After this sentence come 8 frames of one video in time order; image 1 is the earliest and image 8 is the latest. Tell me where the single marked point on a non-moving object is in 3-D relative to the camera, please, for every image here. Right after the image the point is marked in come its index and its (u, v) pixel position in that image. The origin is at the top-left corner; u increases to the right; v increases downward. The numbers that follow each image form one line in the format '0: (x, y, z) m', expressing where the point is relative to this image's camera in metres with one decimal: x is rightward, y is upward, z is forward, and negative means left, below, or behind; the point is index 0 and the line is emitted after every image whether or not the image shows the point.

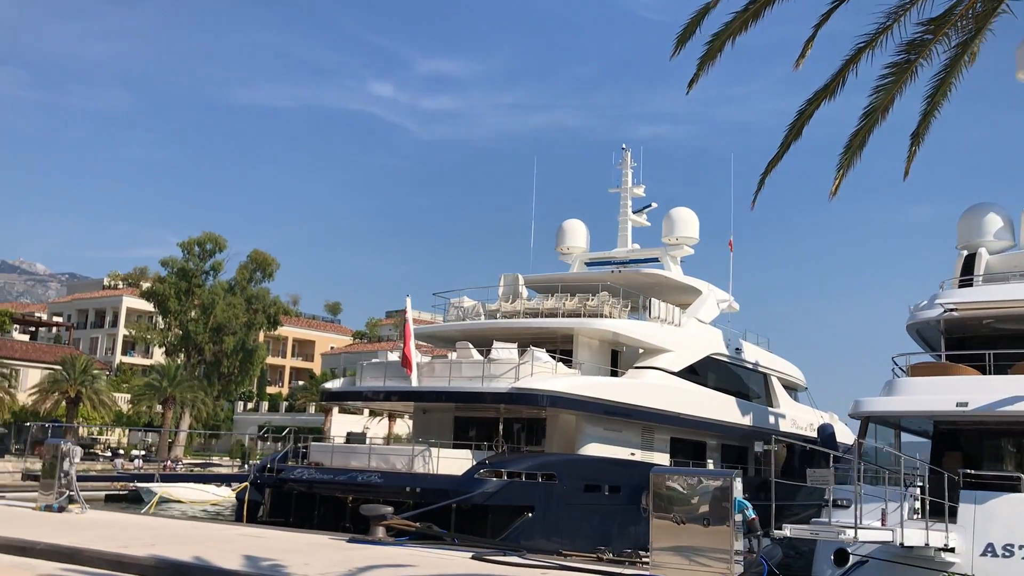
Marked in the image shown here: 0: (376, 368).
0: (-2.6, -1.6, +19.2) m
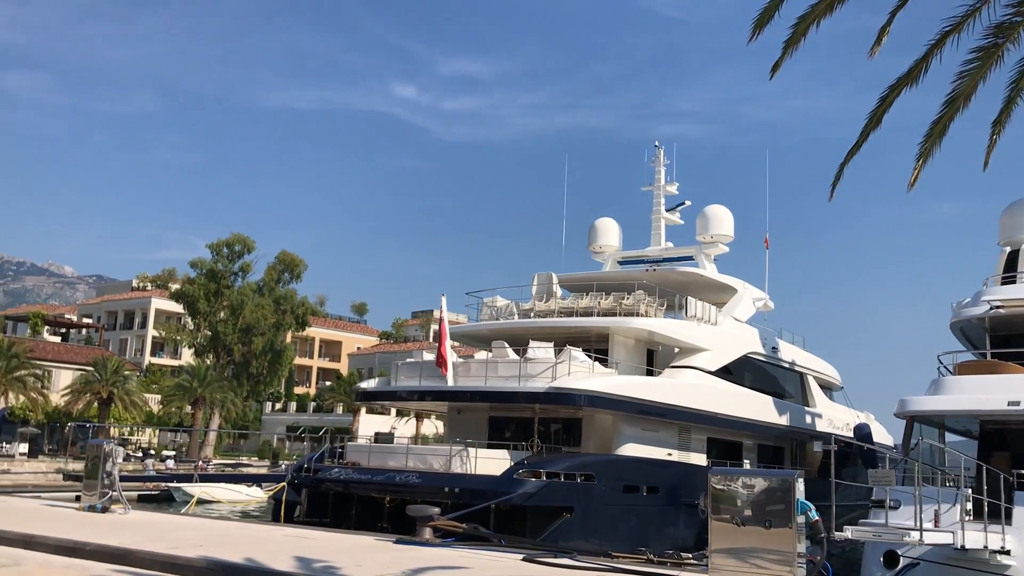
0: (-1.9, -1.6, +19.1) m
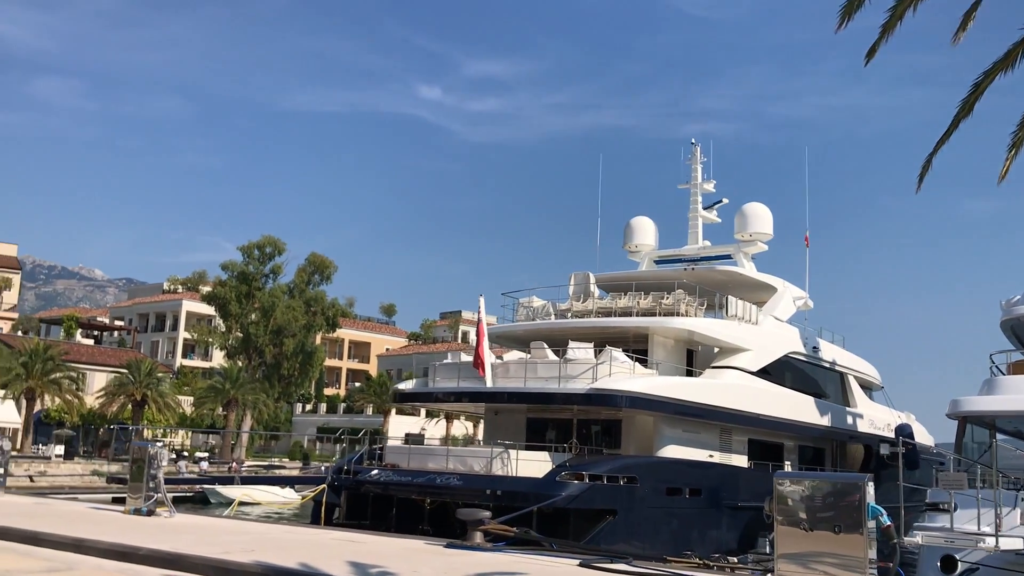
0: (-1.2, -1.6, +19.0) m
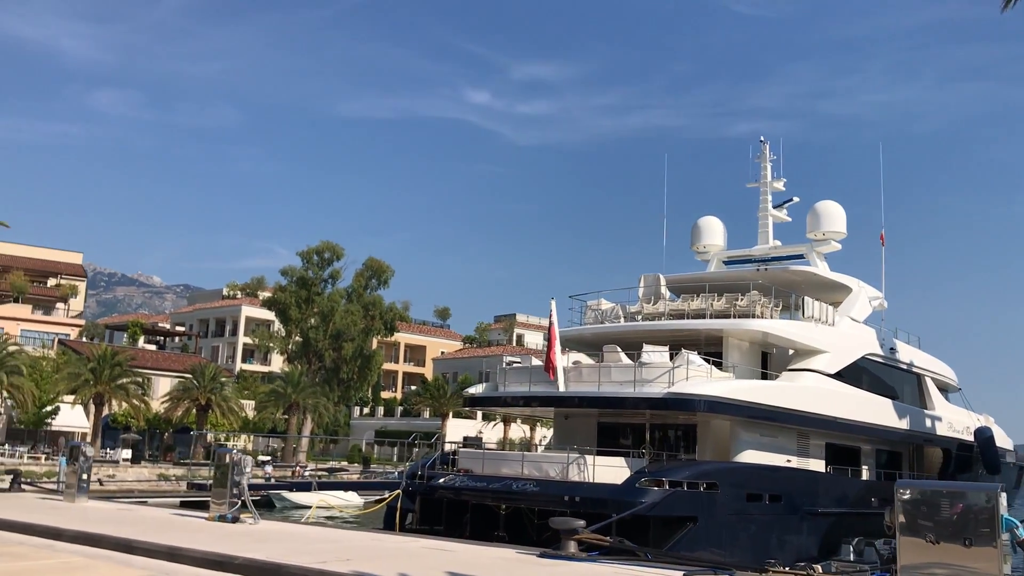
0: (+0.2, -1.6, +18.8) m
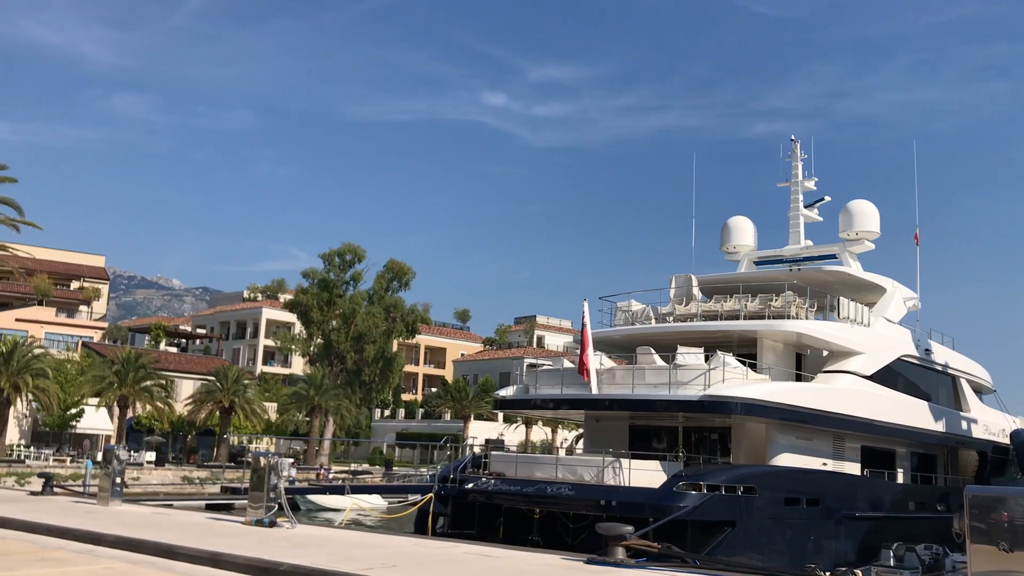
0: (+0.8, -1.7, +18.6) m
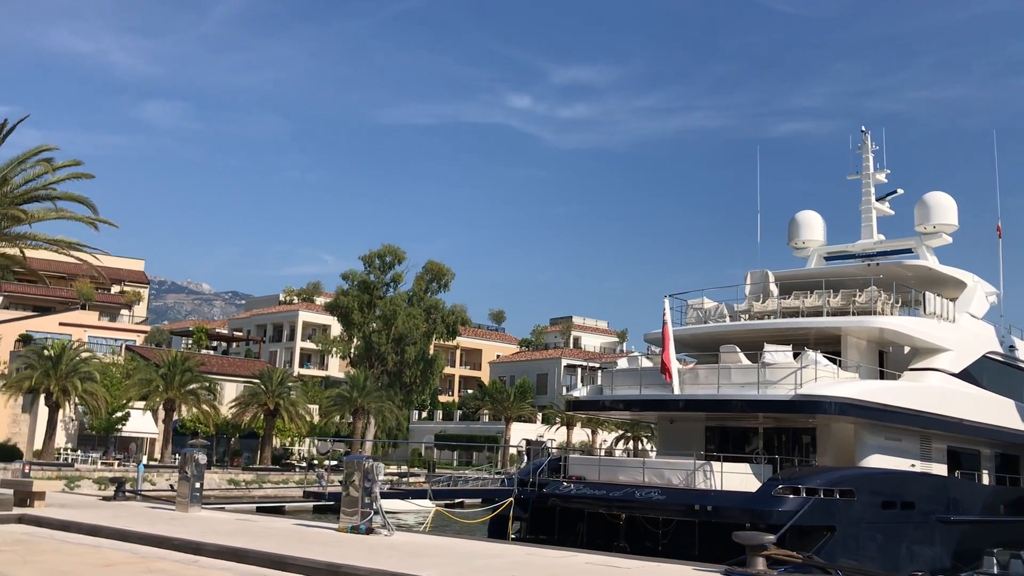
0: (+2.1, -1.6, +18.0) m
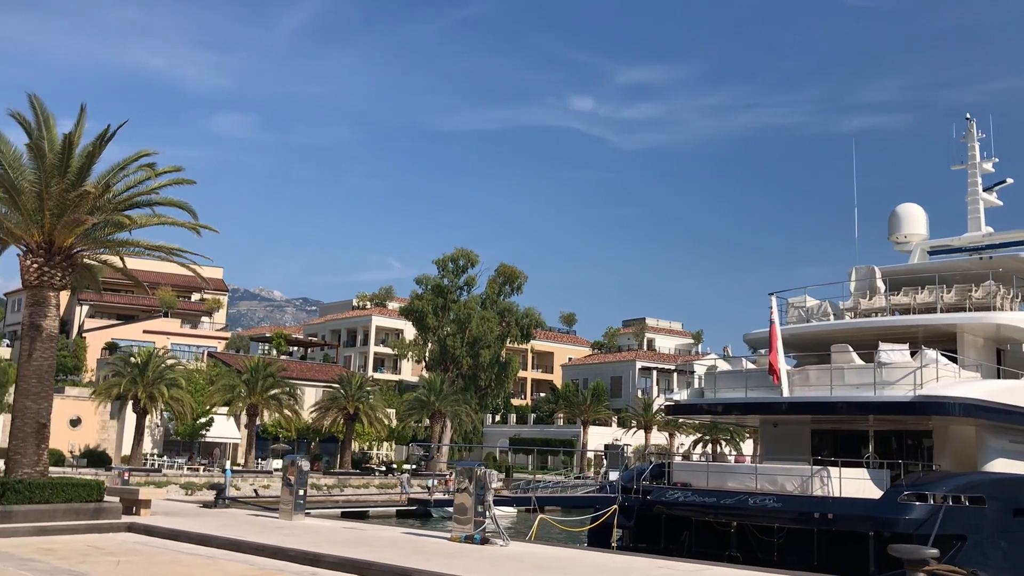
0: (+3.8, -1.6, +17.4) m
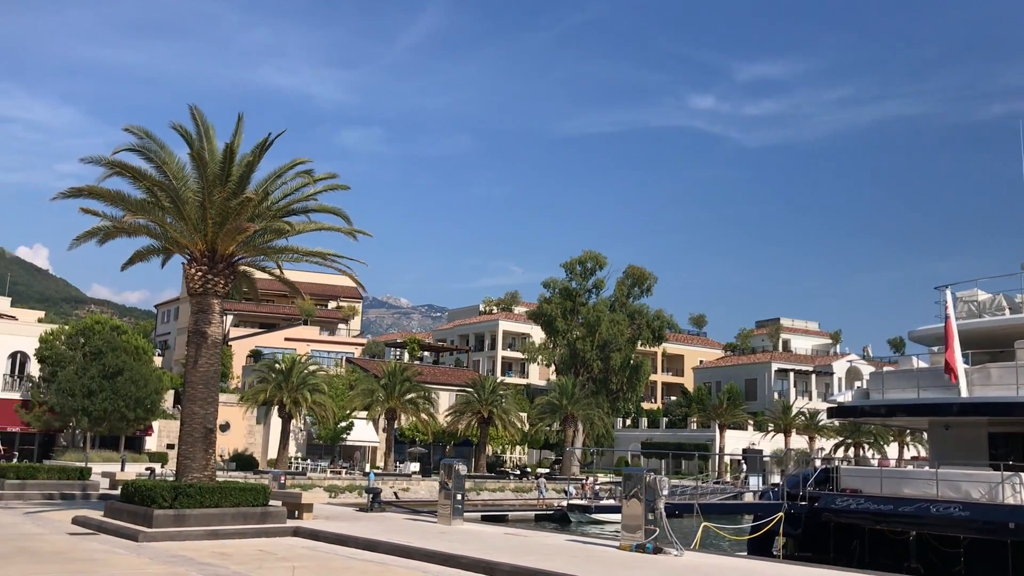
0: (+6.4, -1.5, +16.3) m
